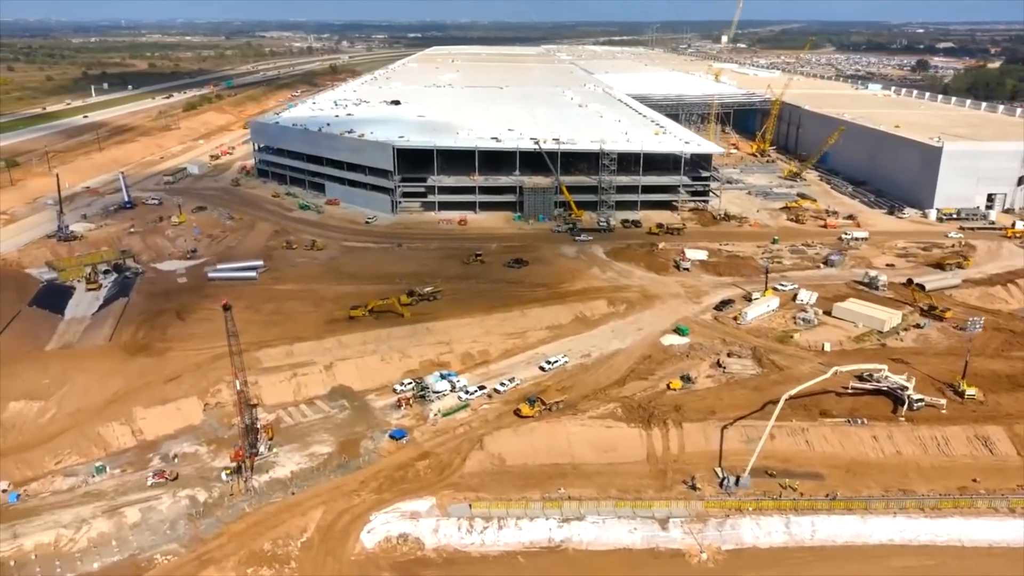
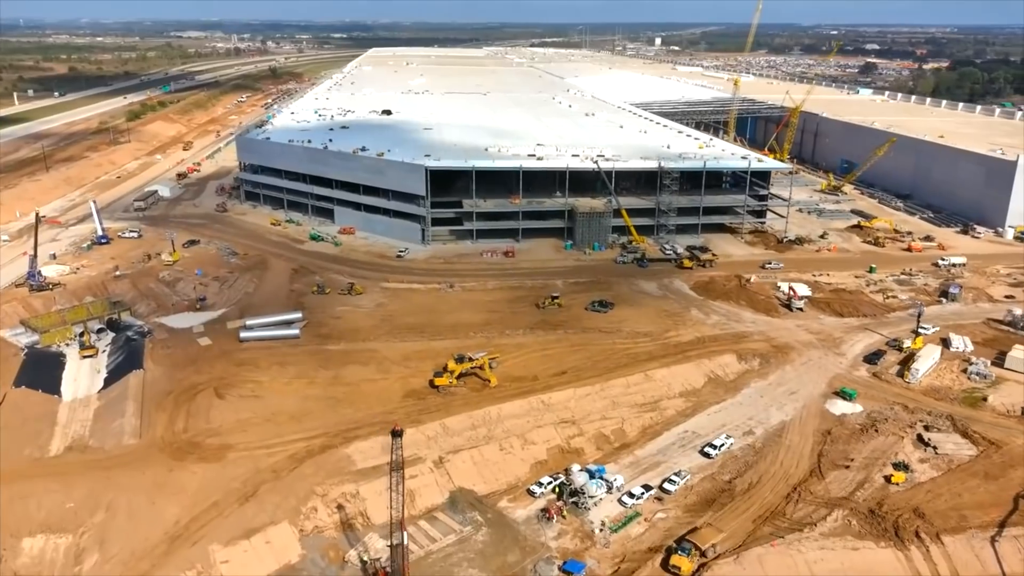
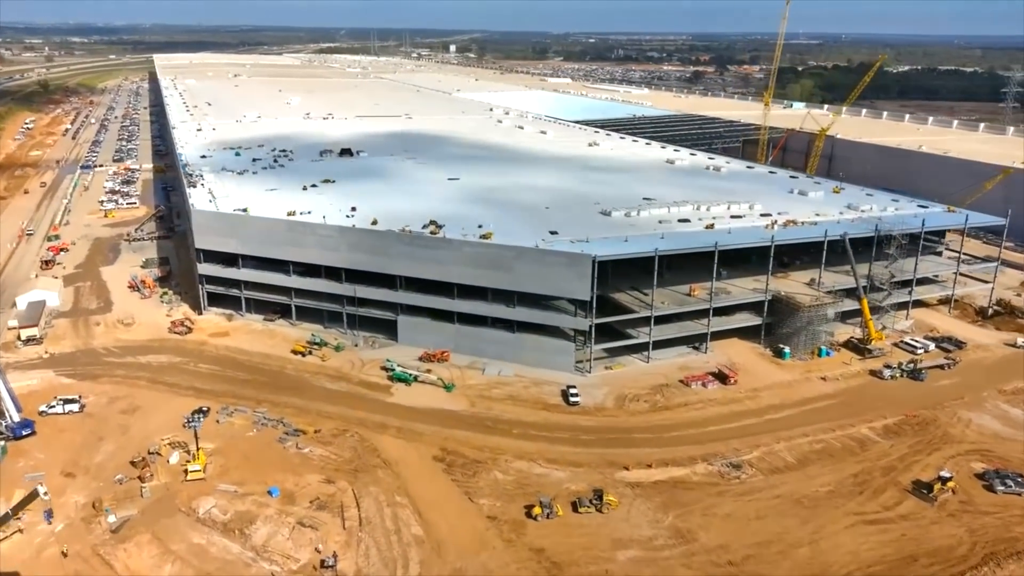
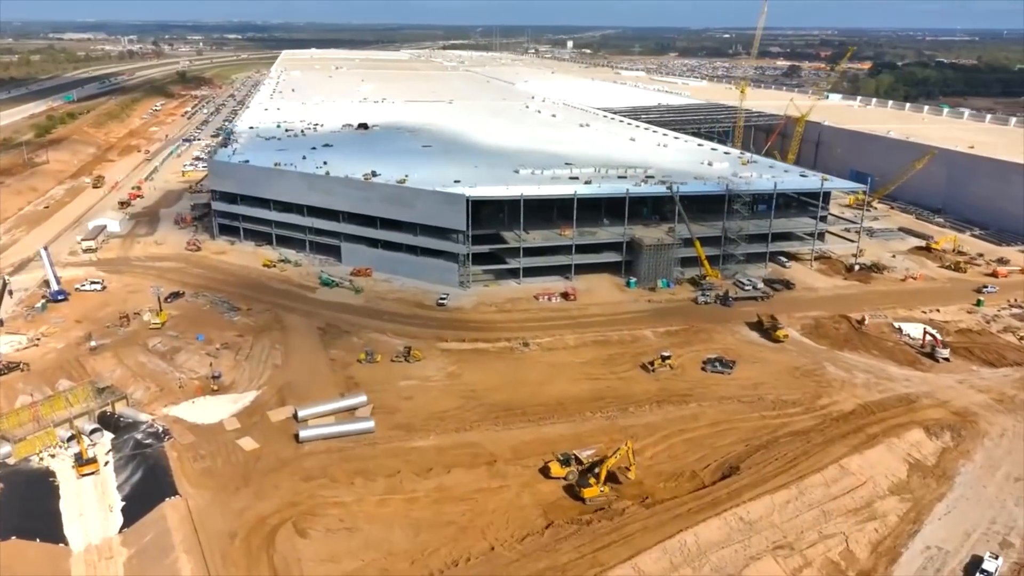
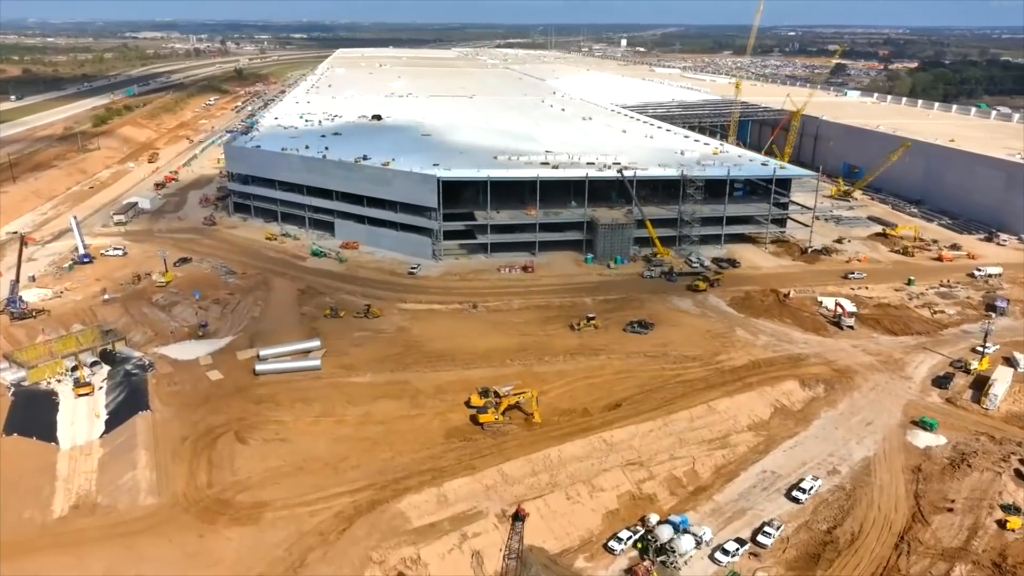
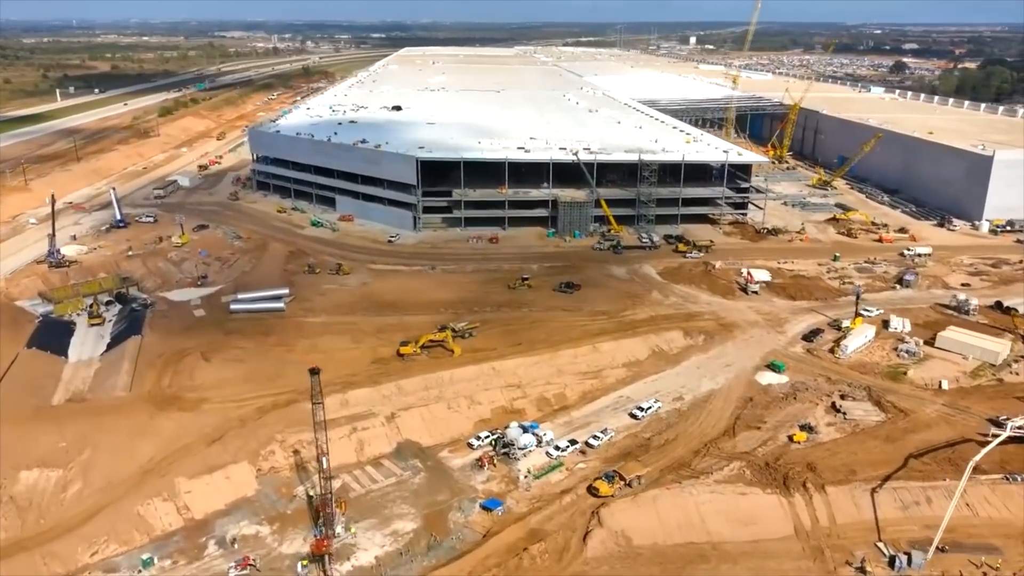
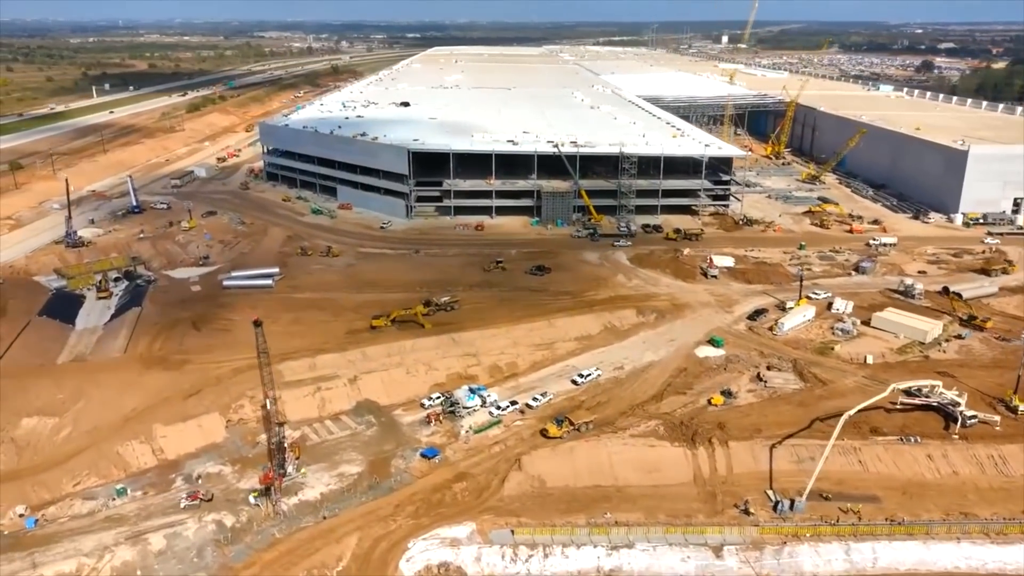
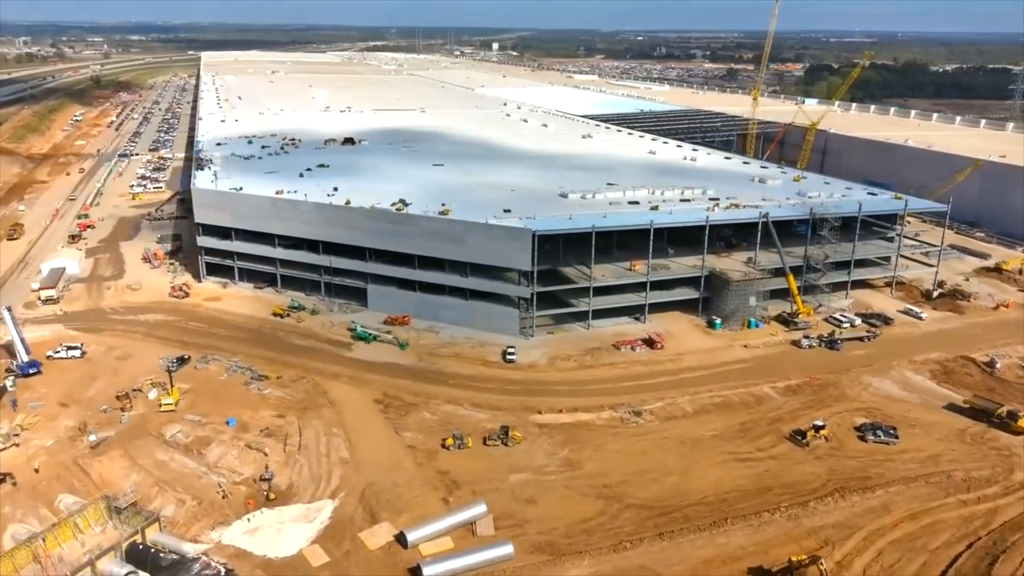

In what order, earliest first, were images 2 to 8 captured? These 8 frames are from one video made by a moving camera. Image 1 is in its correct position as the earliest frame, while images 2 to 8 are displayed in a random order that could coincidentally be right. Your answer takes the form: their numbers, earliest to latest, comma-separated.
7, 6, 2, 5, 4, 8, 3
